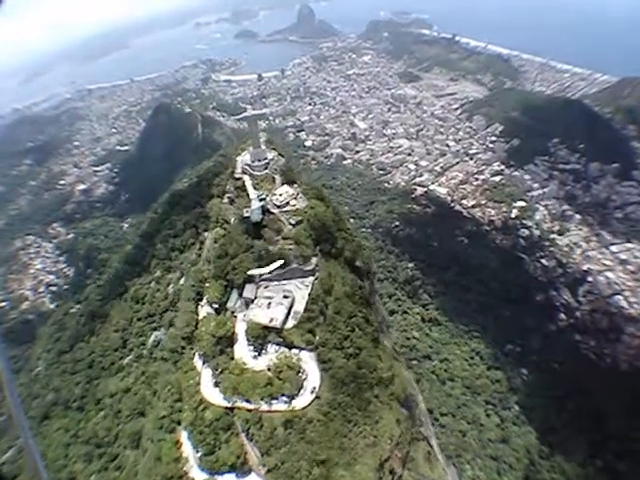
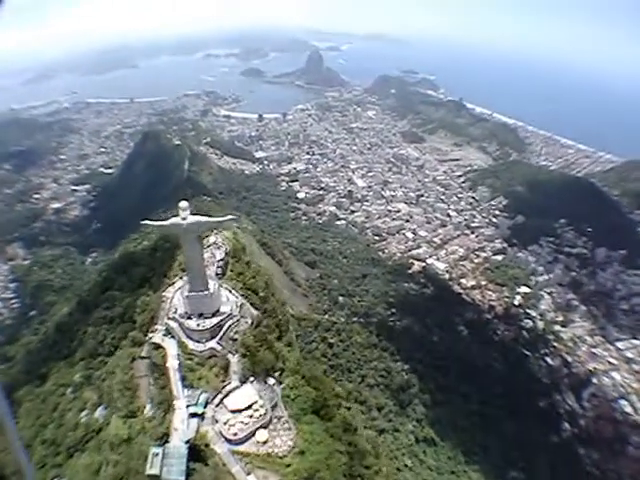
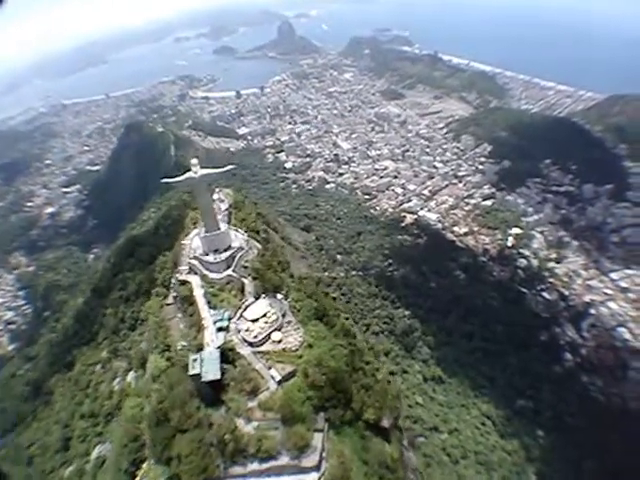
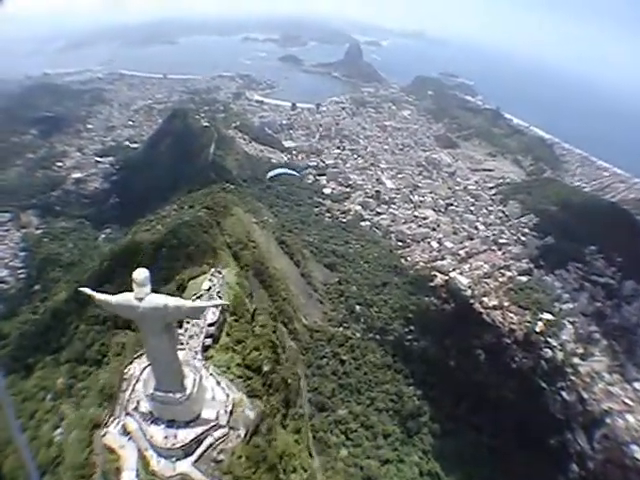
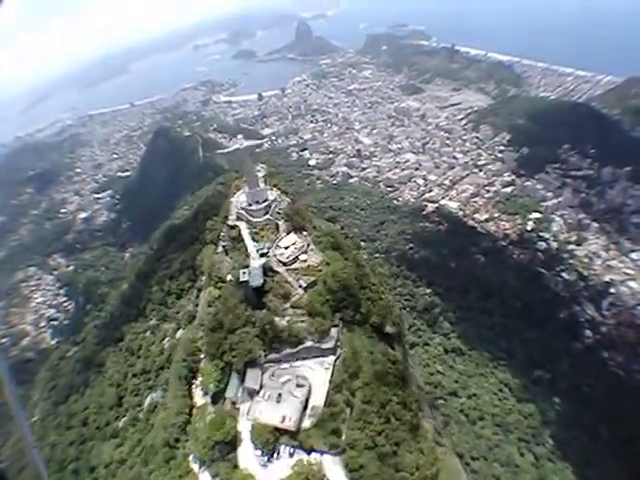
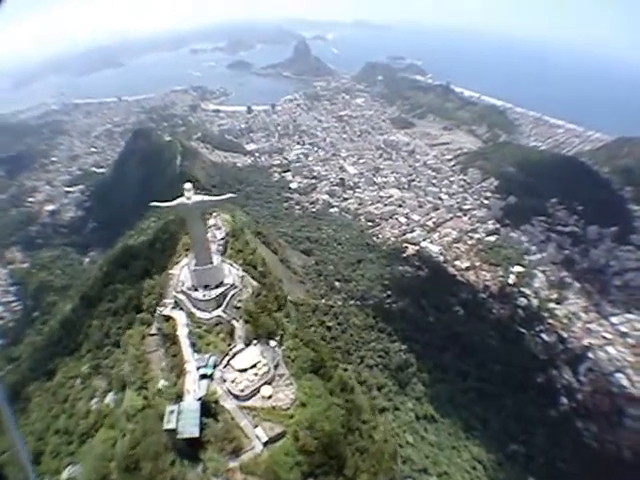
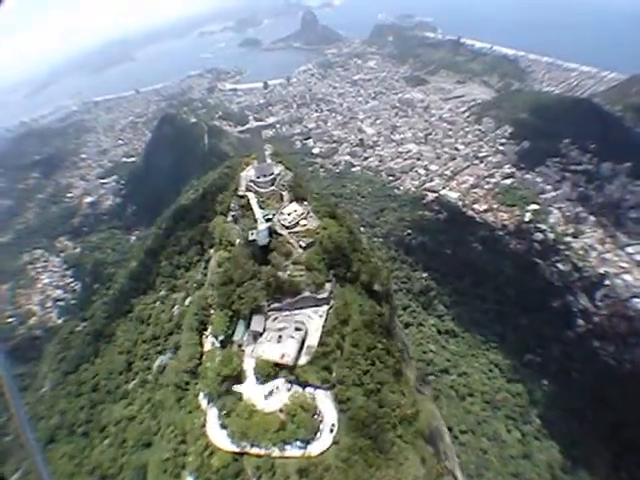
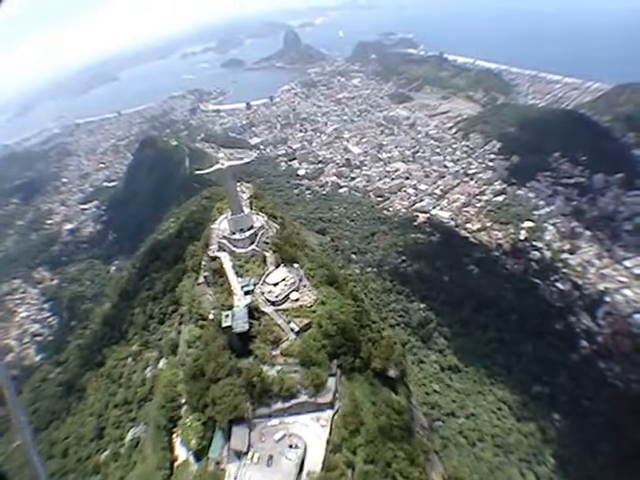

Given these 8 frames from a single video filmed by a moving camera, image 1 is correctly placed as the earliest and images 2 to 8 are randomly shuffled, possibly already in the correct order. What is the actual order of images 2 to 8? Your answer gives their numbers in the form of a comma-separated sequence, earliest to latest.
7, 5, 8, 3, 6, 2, 4
